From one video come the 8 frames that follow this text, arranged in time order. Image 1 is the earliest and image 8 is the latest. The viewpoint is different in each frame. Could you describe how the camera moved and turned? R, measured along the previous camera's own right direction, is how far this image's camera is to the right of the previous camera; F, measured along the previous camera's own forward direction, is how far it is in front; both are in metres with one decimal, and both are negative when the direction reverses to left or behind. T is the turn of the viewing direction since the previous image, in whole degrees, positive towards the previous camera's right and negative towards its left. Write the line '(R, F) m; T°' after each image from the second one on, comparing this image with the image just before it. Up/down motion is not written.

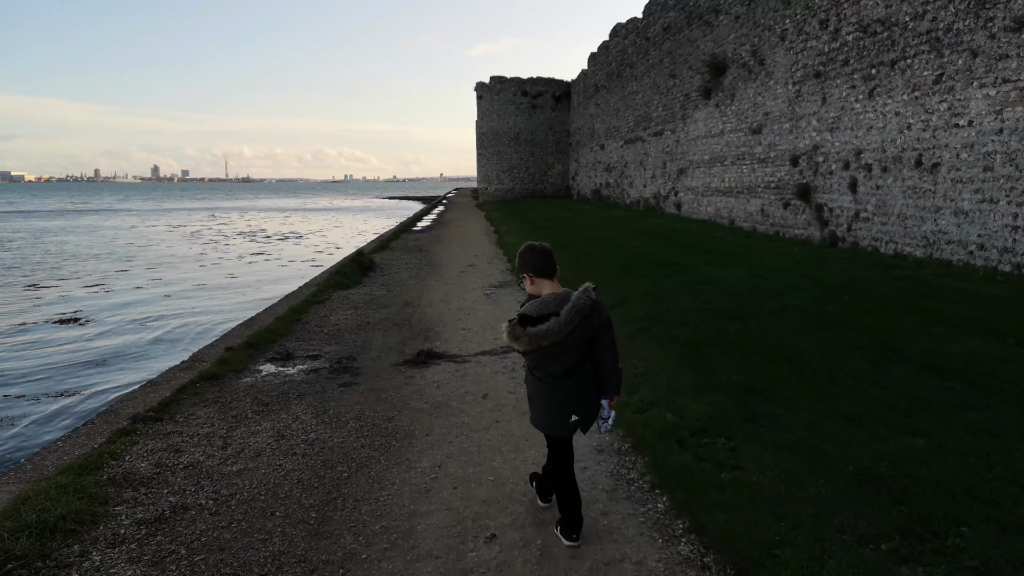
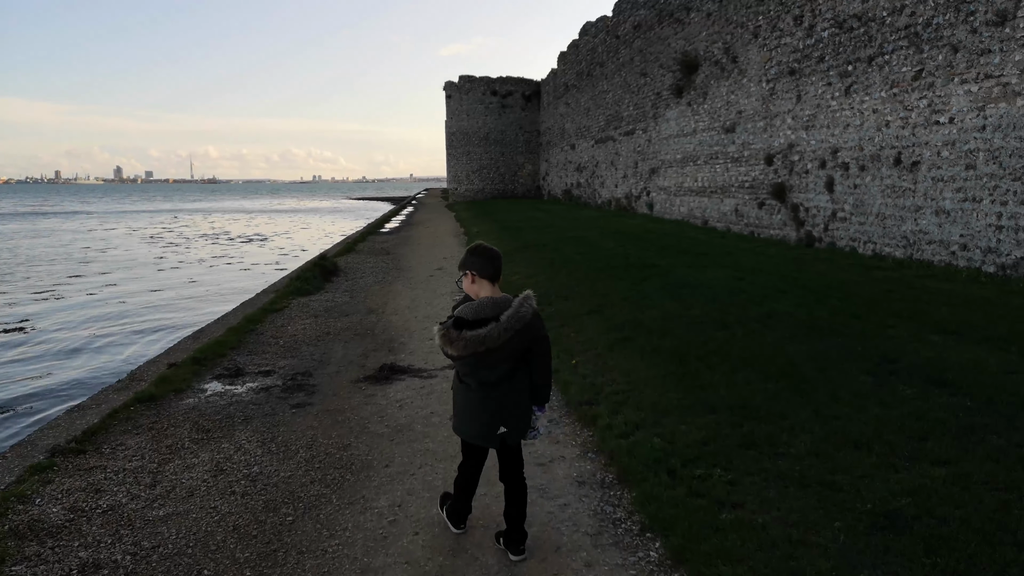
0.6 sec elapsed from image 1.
(0.0, +0.4) m; +2°
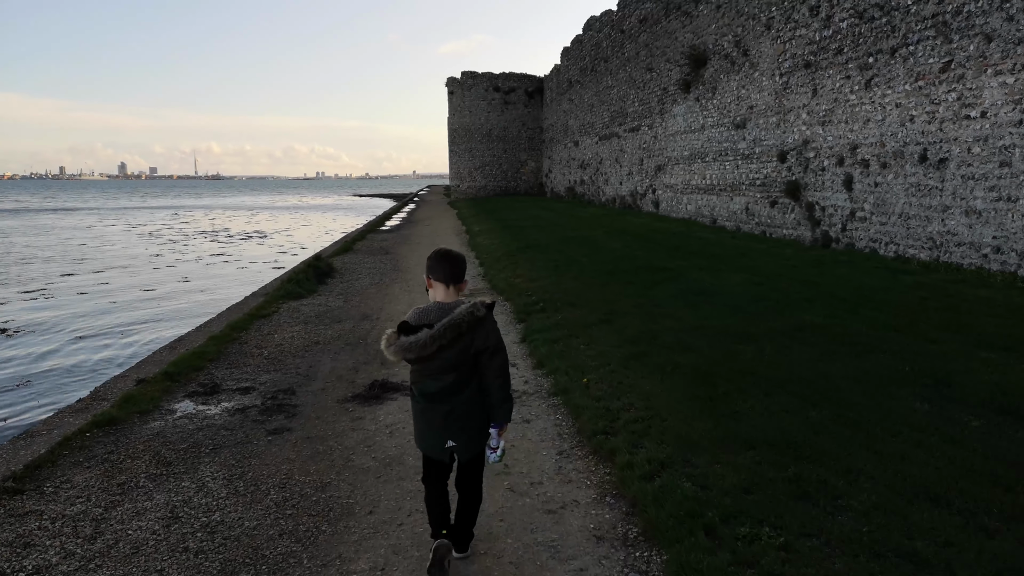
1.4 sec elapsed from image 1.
(0.0, +0.5) m; 0°
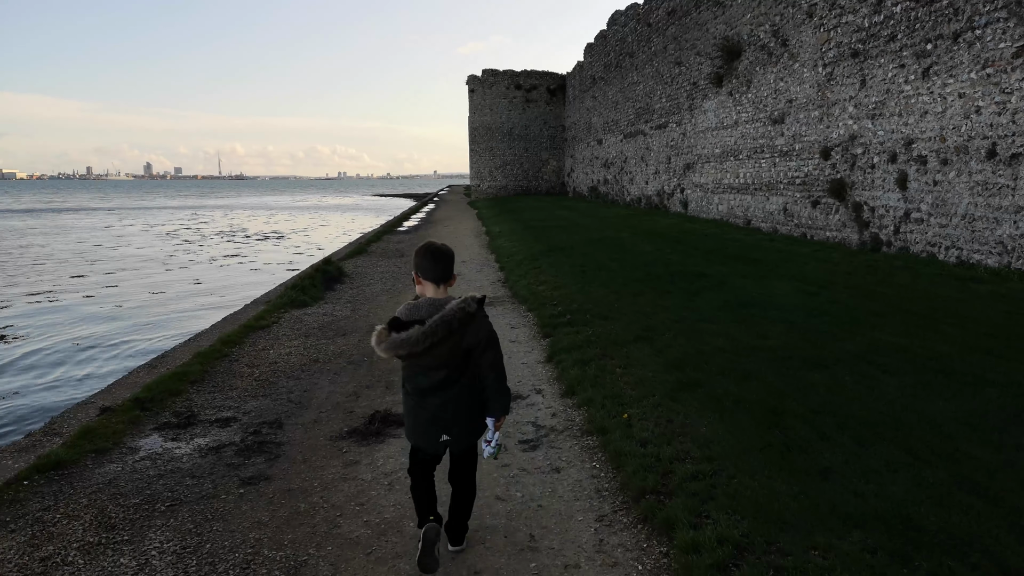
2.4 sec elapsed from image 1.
(0.0, +0.8) m; -2°
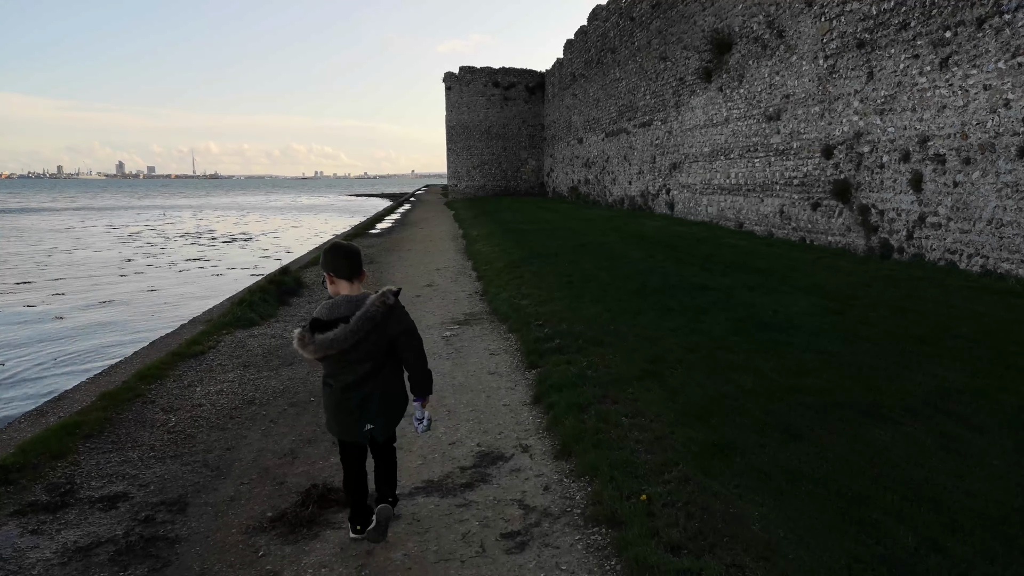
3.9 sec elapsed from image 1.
(0.0, +1.0) m; +2°
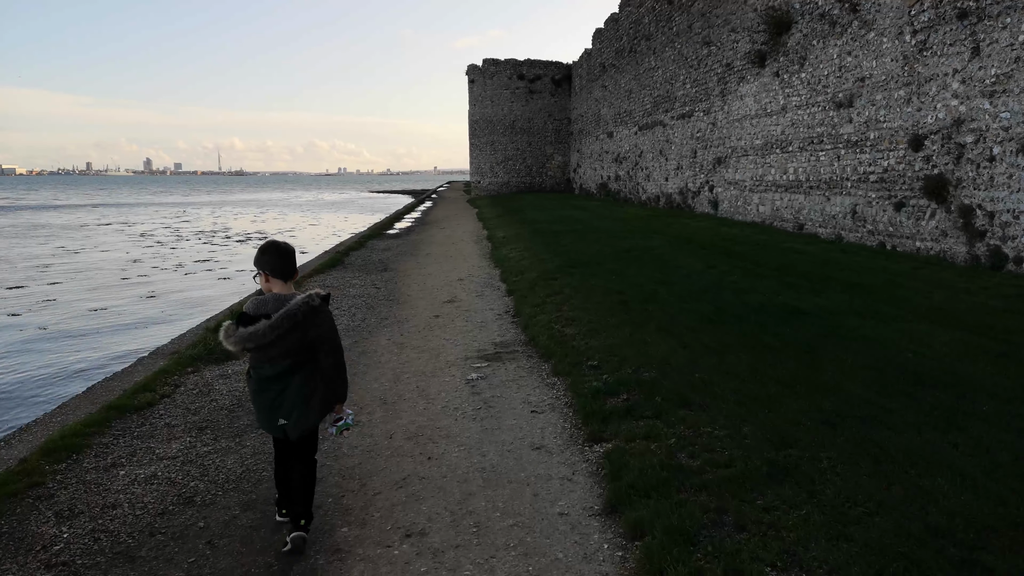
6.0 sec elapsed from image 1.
(-0.2, +1.6) m; -2°
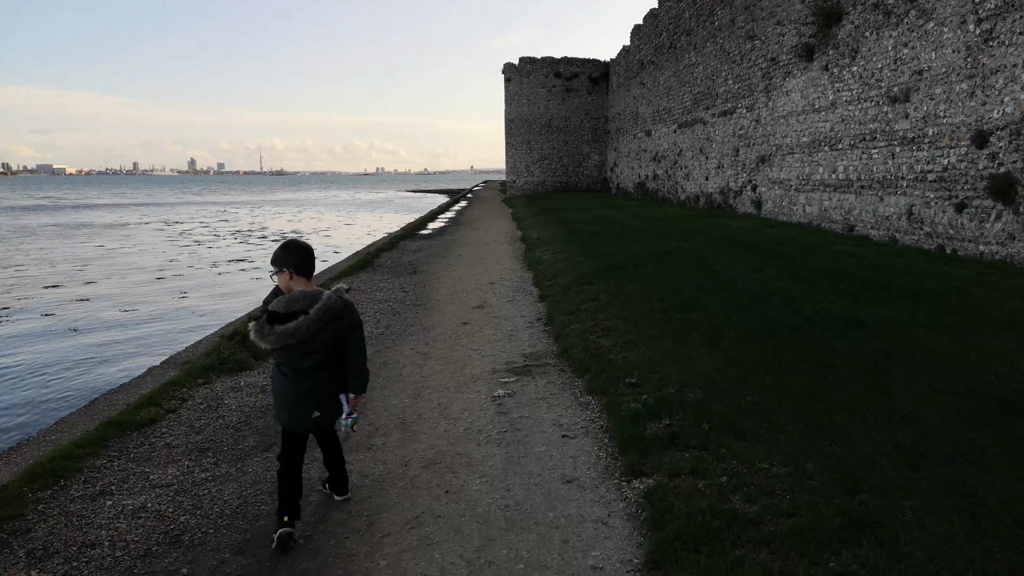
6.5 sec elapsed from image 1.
(0.0, +0.4) m; -3°
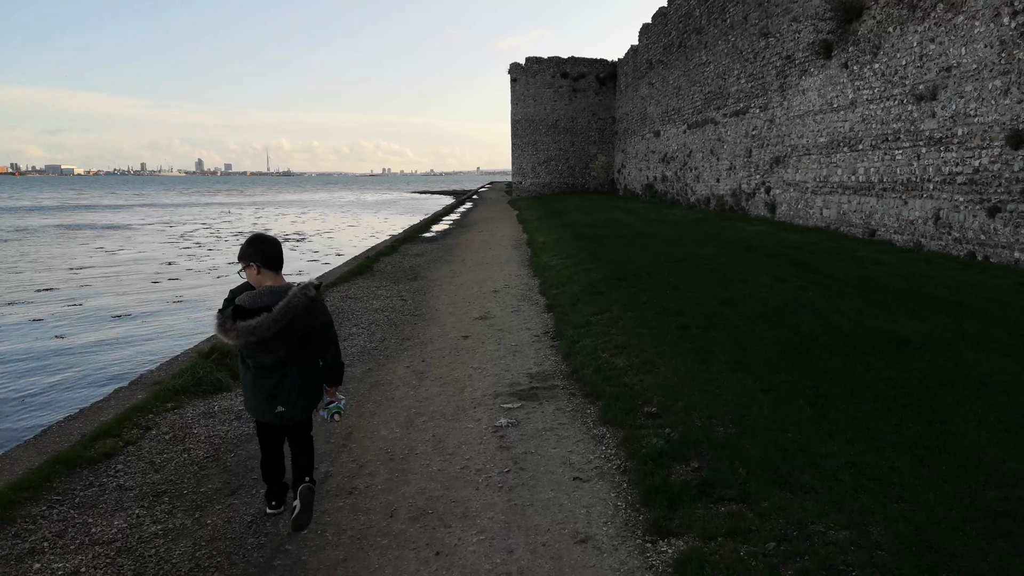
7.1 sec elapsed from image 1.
(0.0, +0.5) m; 0°
